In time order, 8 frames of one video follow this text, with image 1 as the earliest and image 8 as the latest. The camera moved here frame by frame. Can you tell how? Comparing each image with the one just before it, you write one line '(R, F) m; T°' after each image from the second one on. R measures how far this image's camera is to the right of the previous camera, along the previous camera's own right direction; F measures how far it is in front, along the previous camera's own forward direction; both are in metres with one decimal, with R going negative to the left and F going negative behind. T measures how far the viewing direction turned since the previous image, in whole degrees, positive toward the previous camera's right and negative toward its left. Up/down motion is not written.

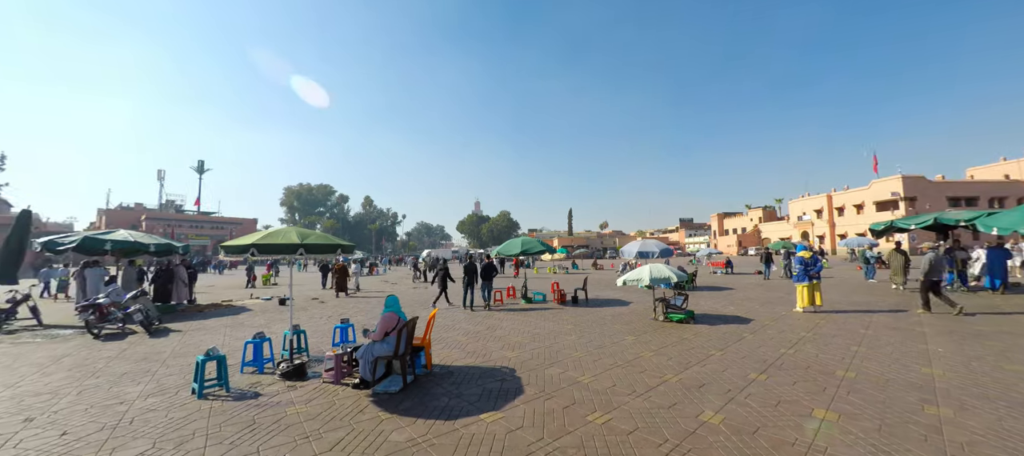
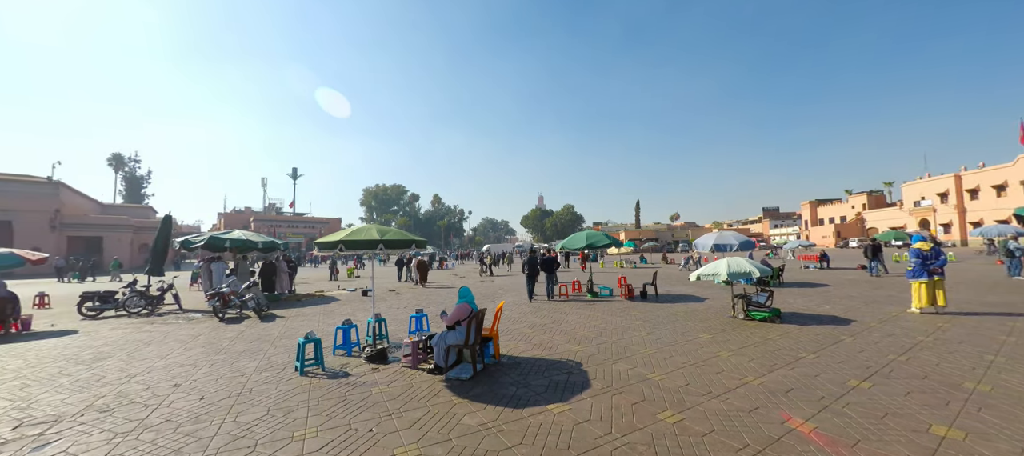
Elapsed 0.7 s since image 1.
(+0.2, -0.4) m; -10°
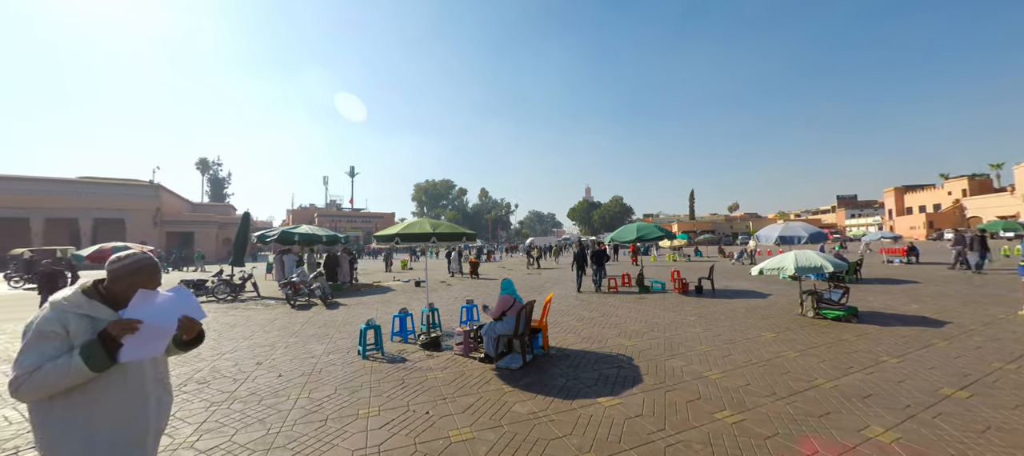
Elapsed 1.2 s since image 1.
(0.0, -0.2) m; -7°
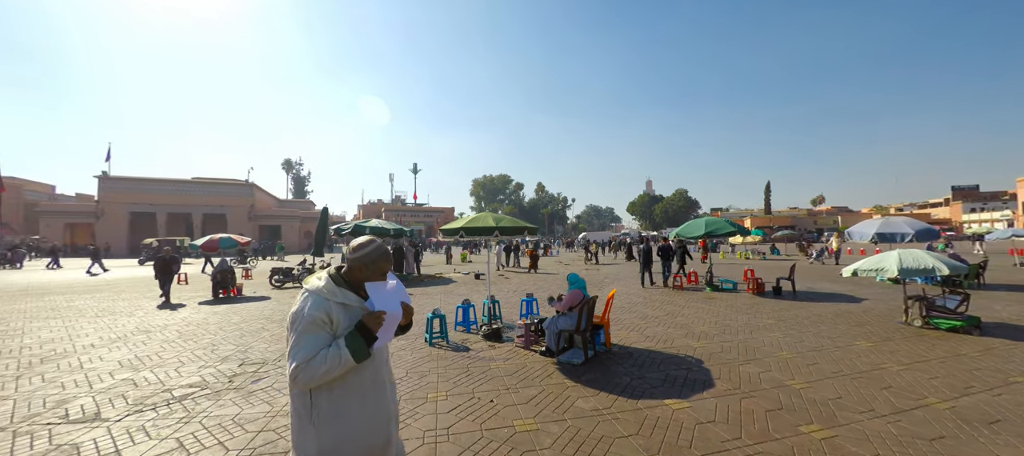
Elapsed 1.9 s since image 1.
(-0.3, 0.0) m; -9°
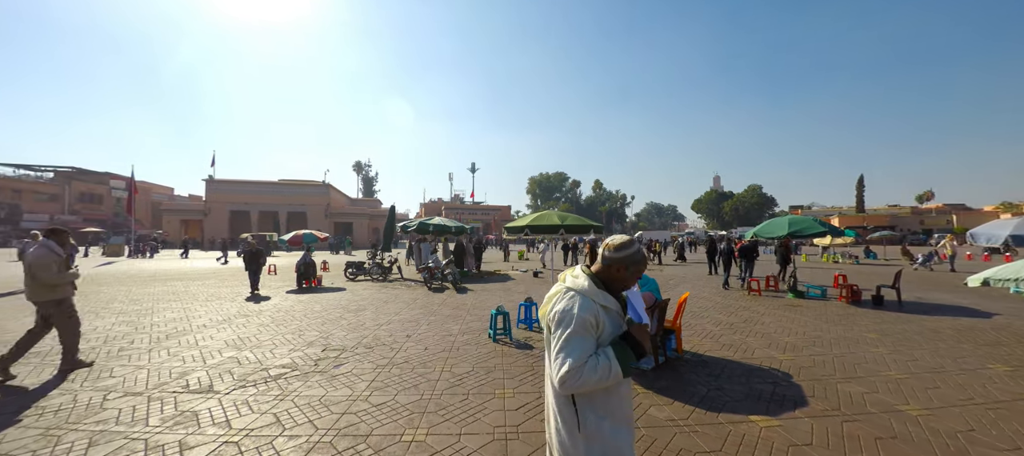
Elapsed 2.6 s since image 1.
(-0.5, +0.2) m; -9°
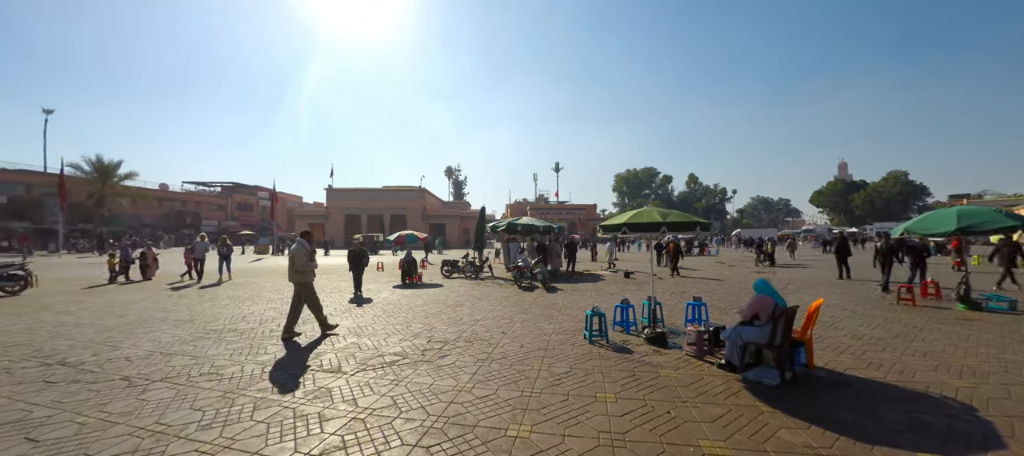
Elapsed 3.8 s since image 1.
(-0.6, +0.3) m; -13°
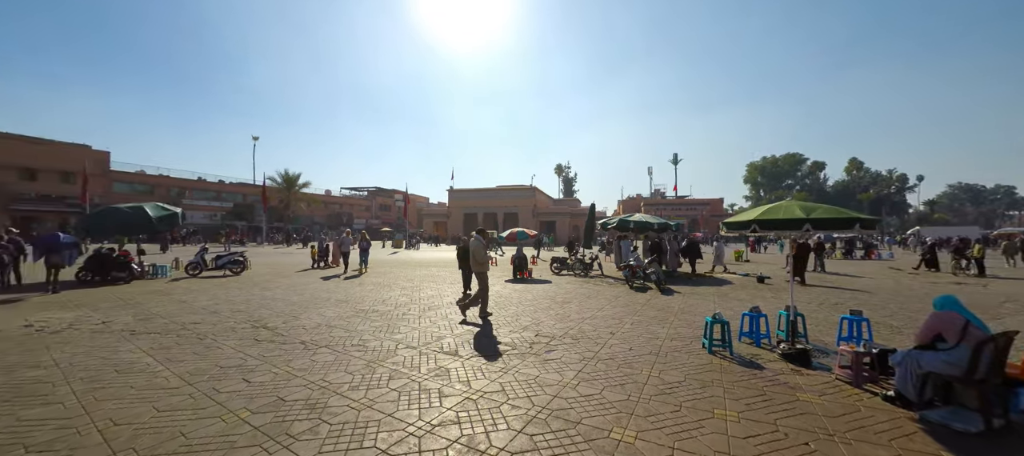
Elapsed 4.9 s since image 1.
(+0.2, -0.4) m; -16°
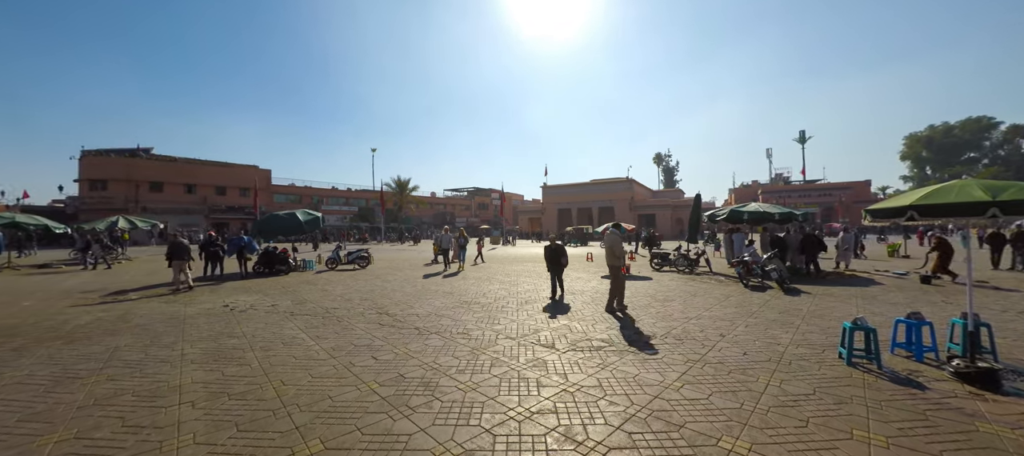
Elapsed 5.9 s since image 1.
(+0.1, -0.3) m; -14°
